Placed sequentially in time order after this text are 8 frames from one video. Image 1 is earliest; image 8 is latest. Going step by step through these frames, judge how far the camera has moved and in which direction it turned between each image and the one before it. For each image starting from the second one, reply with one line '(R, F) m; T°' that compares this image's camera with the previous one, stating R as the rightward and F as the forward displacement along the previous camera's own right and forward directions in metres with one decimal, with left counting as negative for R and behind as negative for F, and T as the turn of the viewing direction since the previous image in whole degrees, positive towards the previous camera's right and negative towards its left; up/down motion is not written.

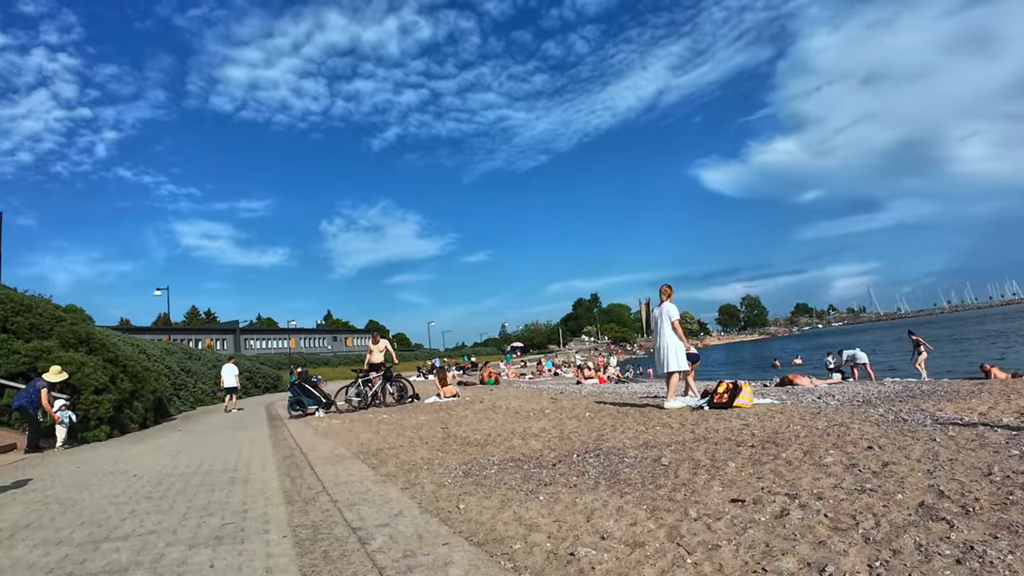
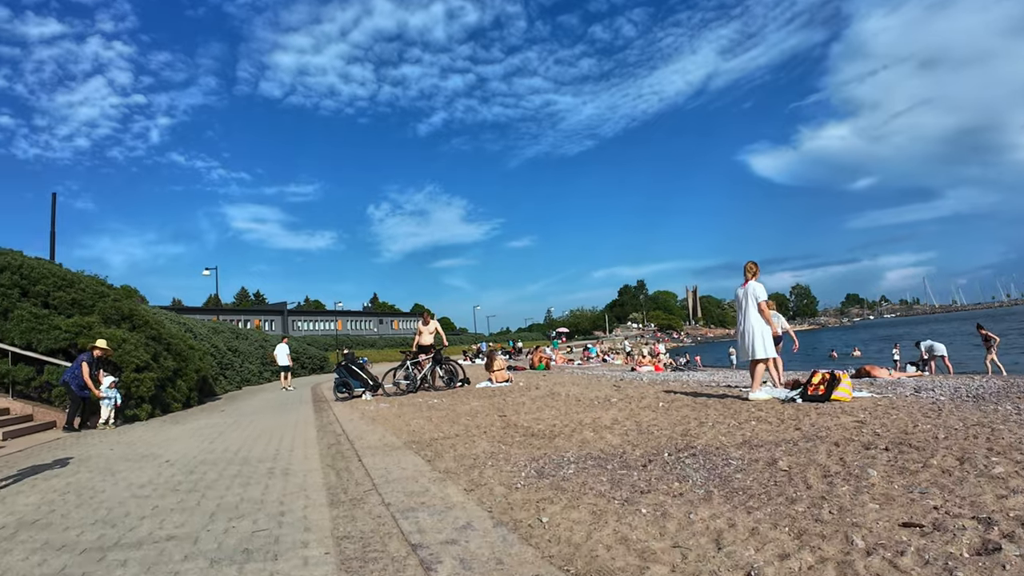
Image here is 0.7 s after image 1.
(-0.4, +1.2) m; -4°
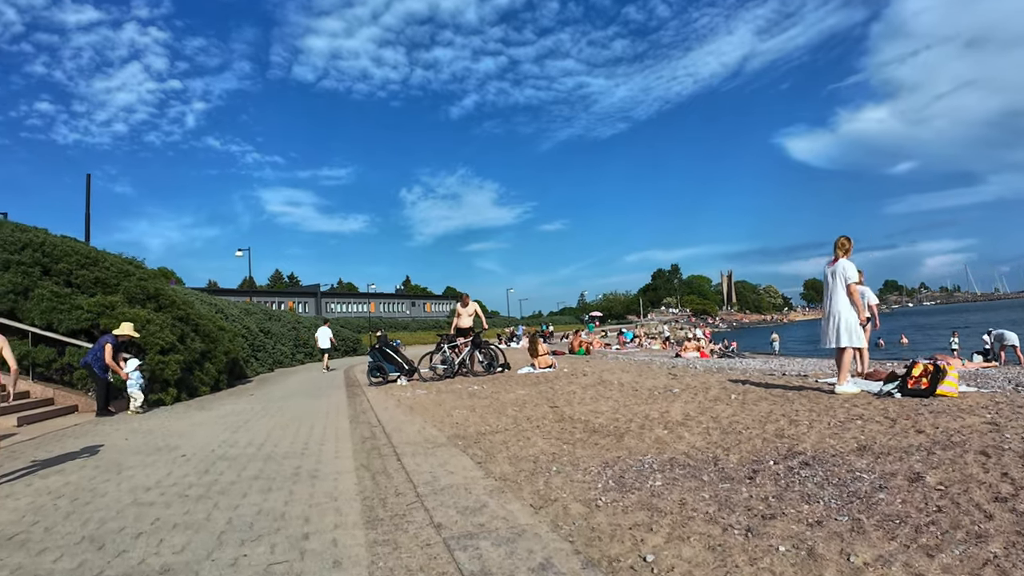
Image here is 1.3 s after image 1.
(-0.4, +1.2) m; -3°
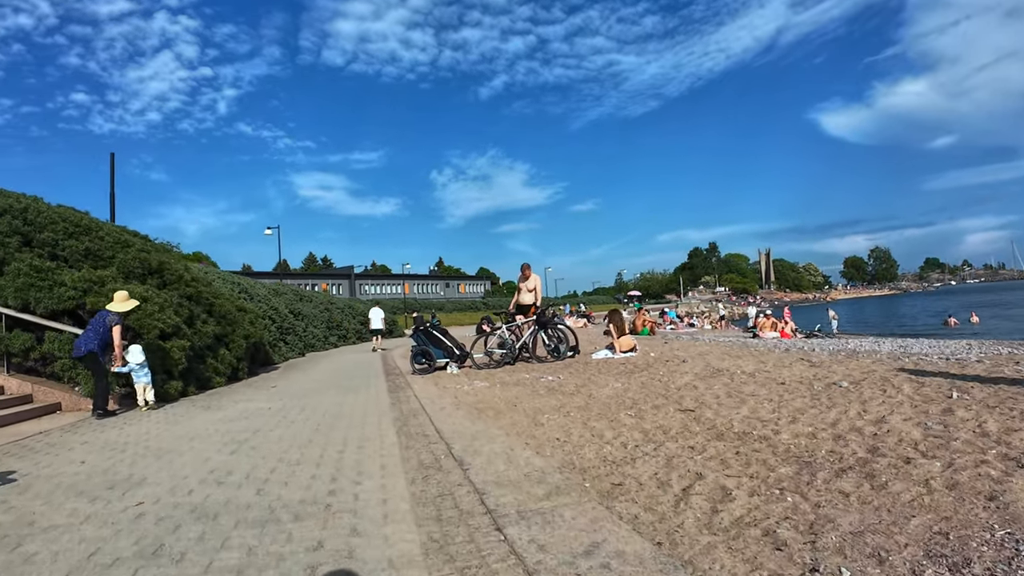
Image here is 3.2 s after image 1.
(-0.9, +3.0) m; -3°
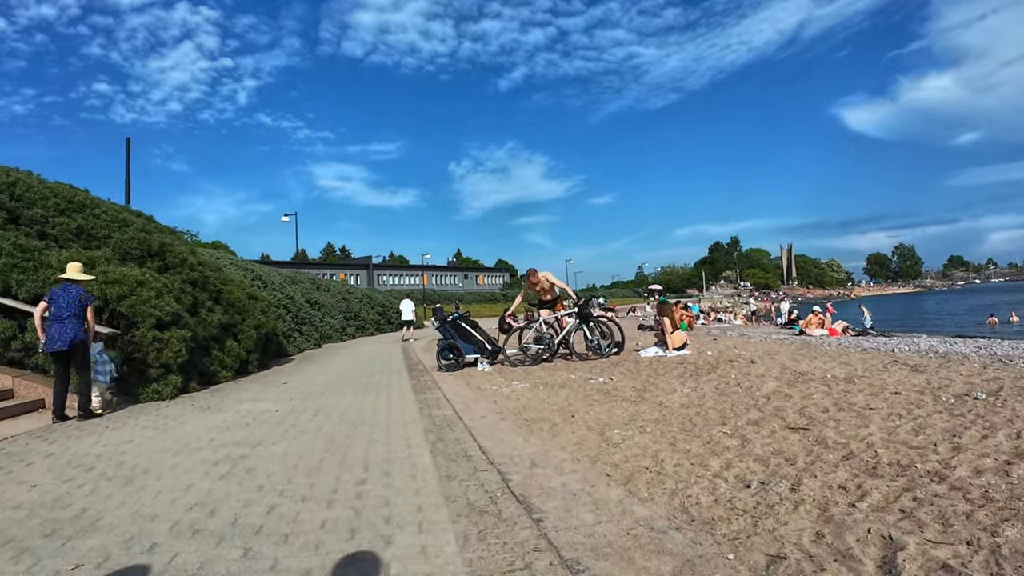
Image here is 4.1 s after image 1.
(-0.4, +1.5) m; -1°
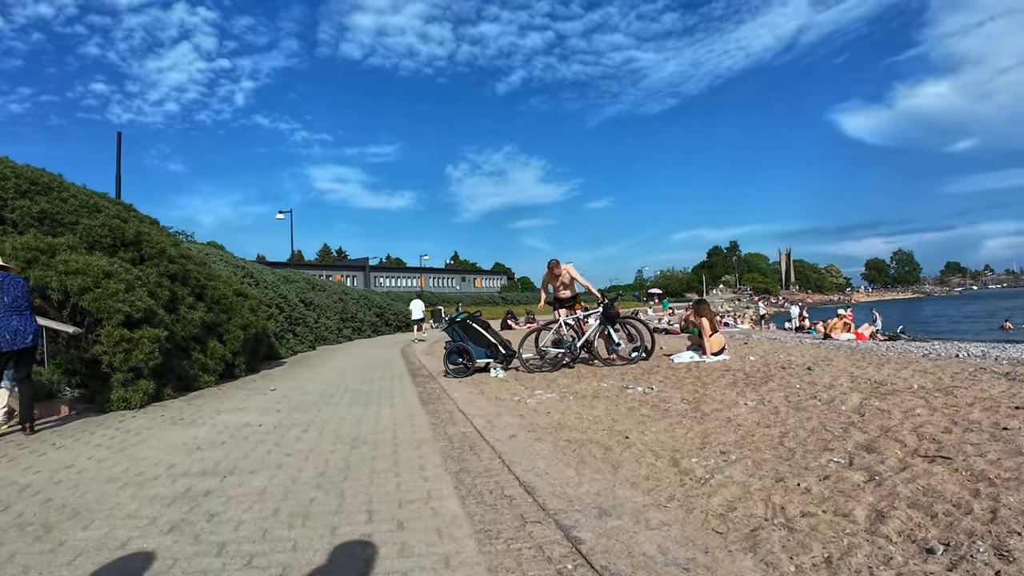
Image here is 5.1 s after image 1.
(-0.4, +1.3) m; 0°
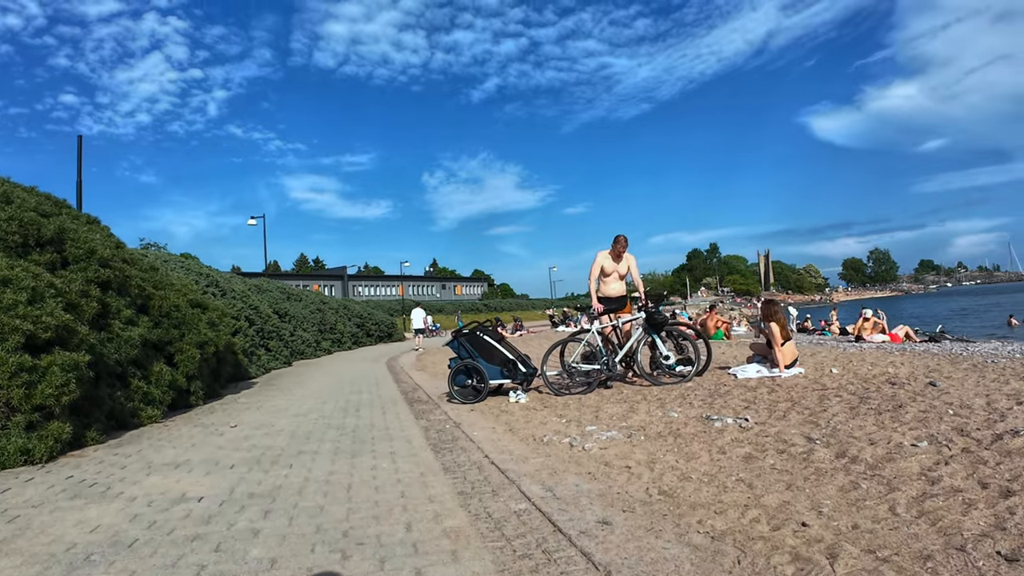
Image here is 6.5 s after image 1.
(-0.6, +2.1) m; +2°
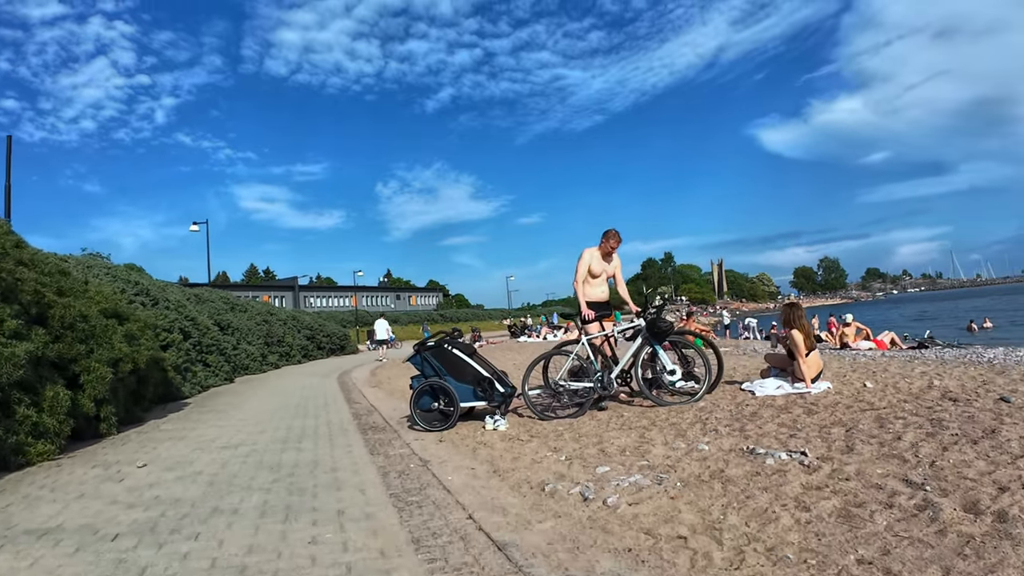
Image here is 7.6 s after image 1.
(-0.2, +1.4) m; +4°
